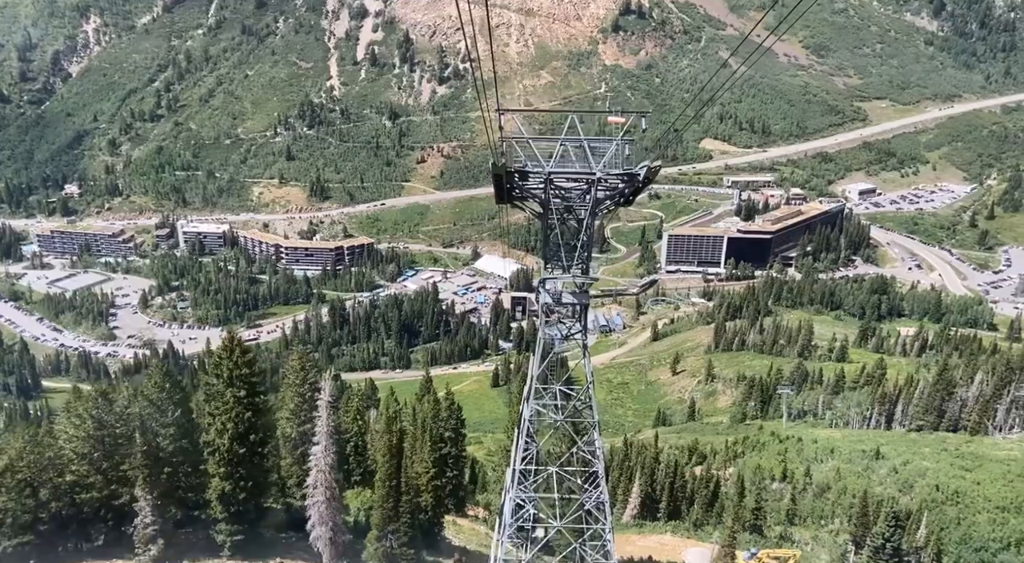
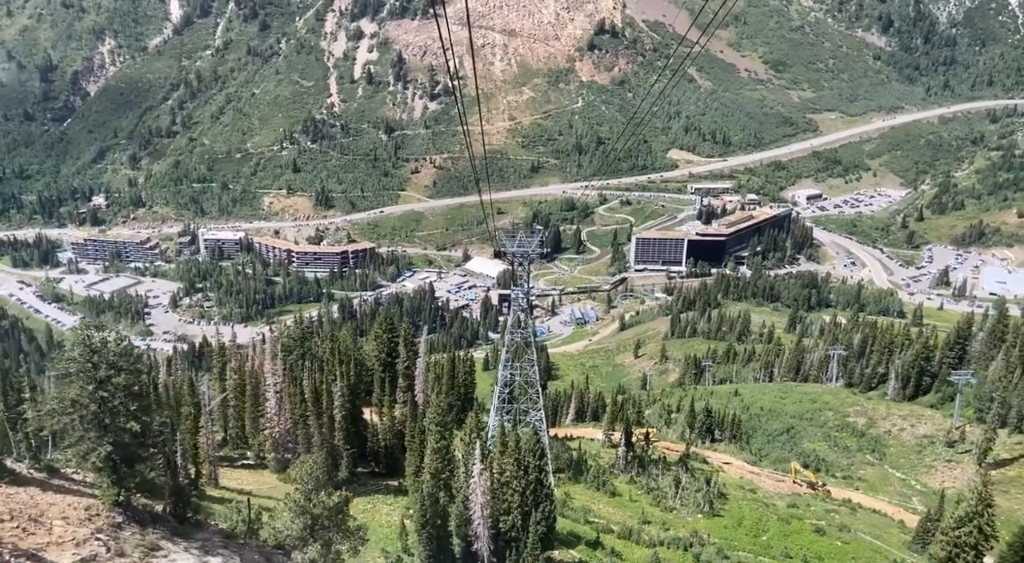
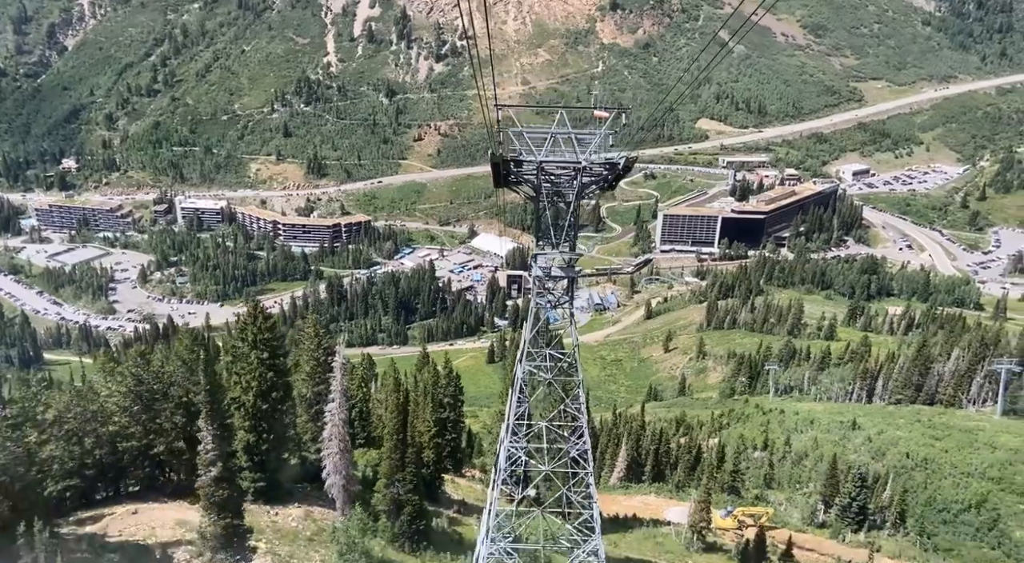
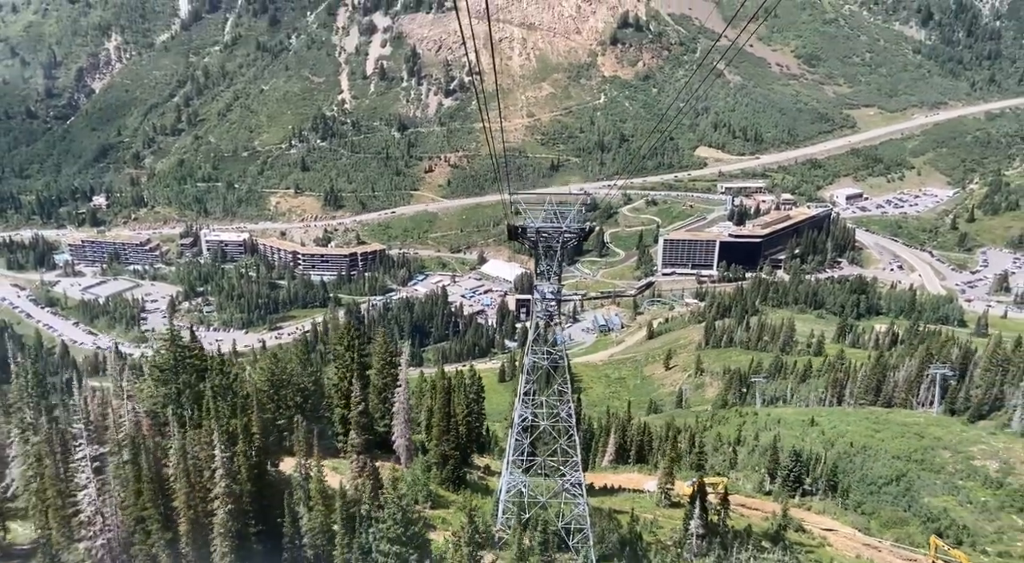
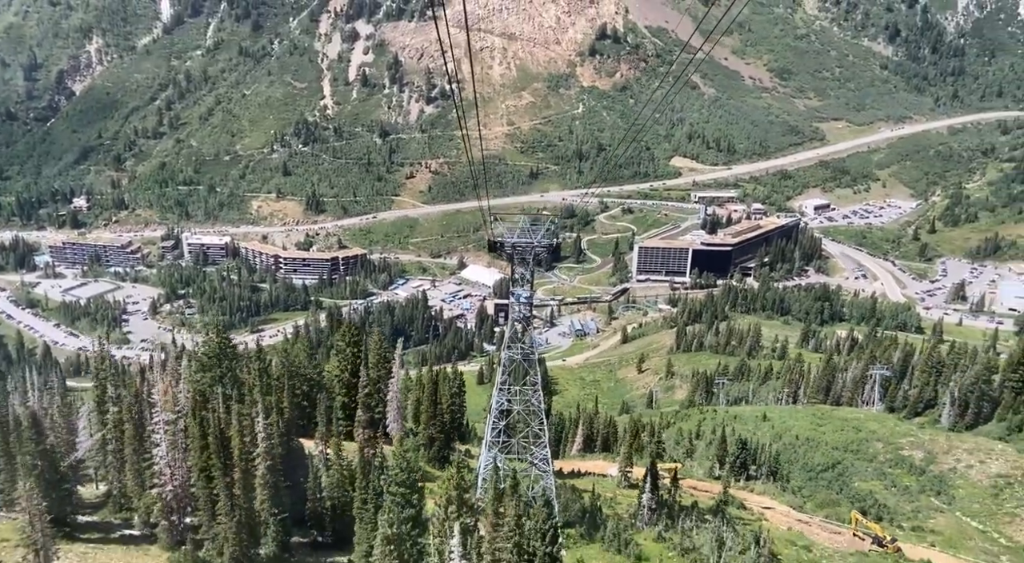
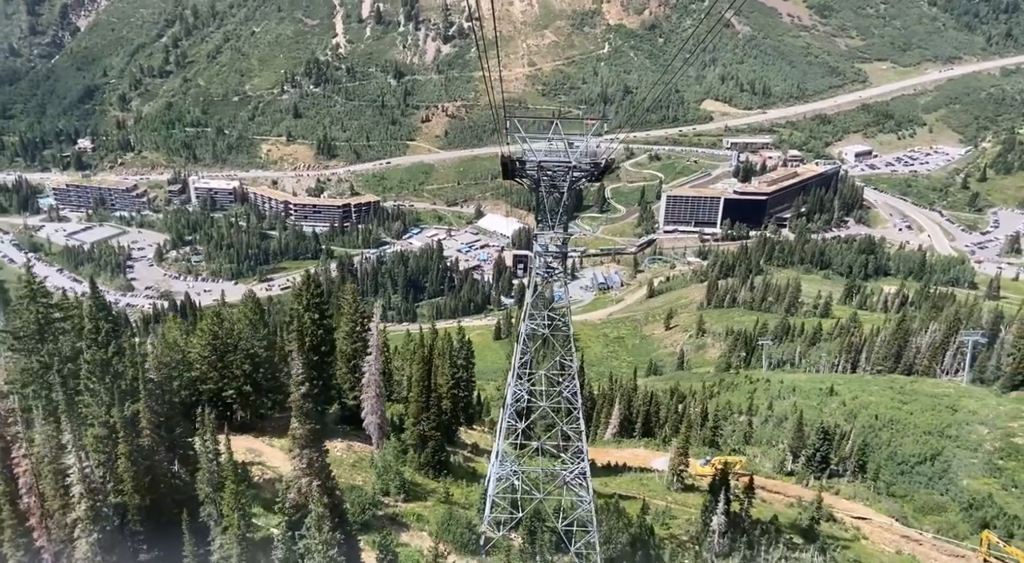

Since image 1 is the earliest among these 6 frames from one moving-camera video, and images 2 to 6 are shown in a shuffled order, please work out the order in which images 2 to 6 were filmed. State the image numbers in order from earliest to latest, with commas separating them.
3, 6, 4, 5, 2
